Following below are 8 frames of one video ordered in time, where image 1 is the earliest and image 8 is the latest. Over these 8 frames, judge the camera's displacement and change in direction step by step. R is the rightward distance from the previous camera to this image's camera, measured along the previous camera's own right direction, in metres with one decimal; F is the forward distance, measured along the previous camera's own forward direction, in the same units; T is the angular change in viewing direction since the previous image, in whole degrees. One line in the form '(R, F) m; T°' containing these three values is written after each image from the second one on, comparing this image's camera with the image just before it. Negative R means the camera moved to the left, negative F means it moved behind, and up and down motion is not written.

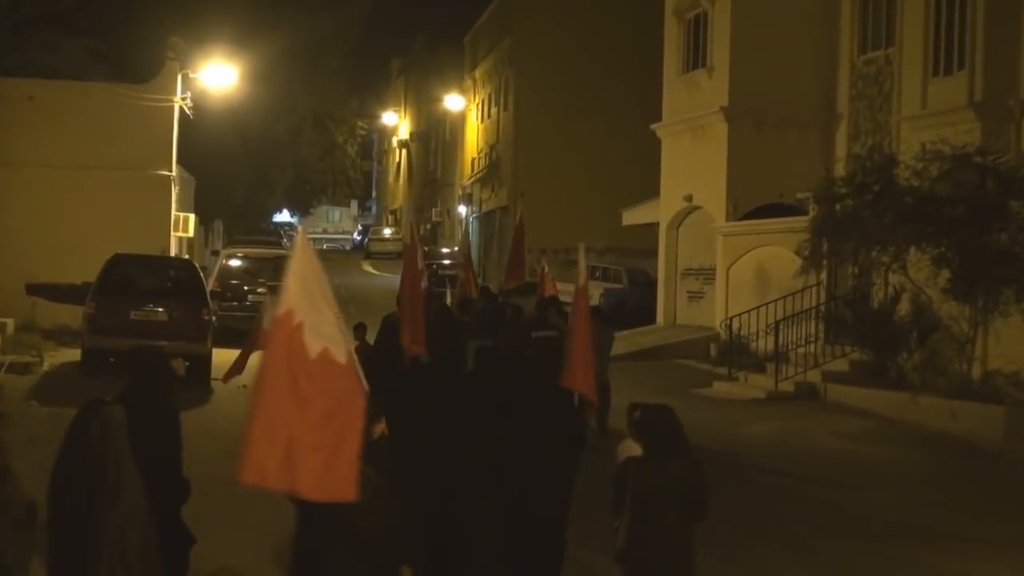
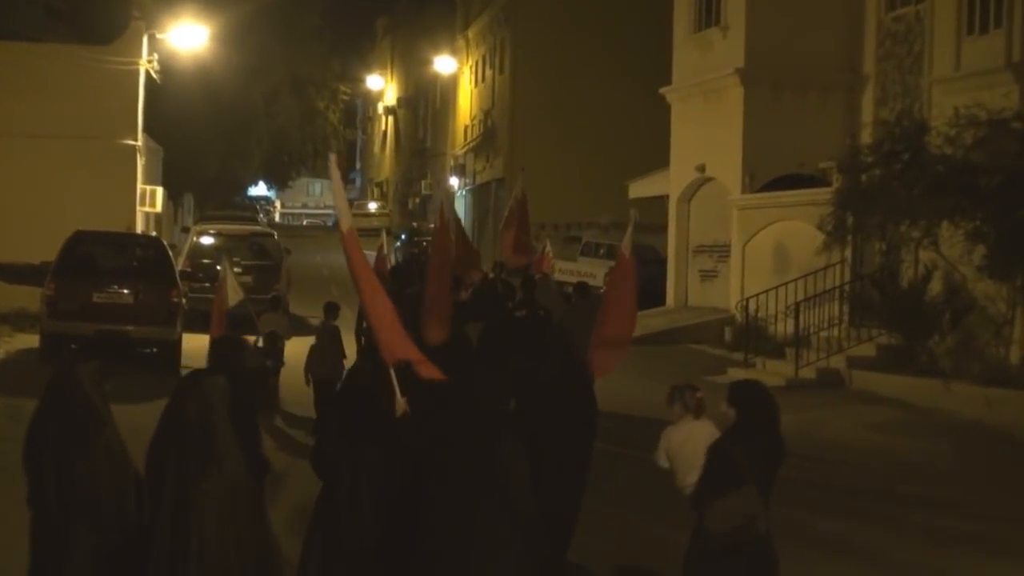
(+0.2, +2.1) m; 0°
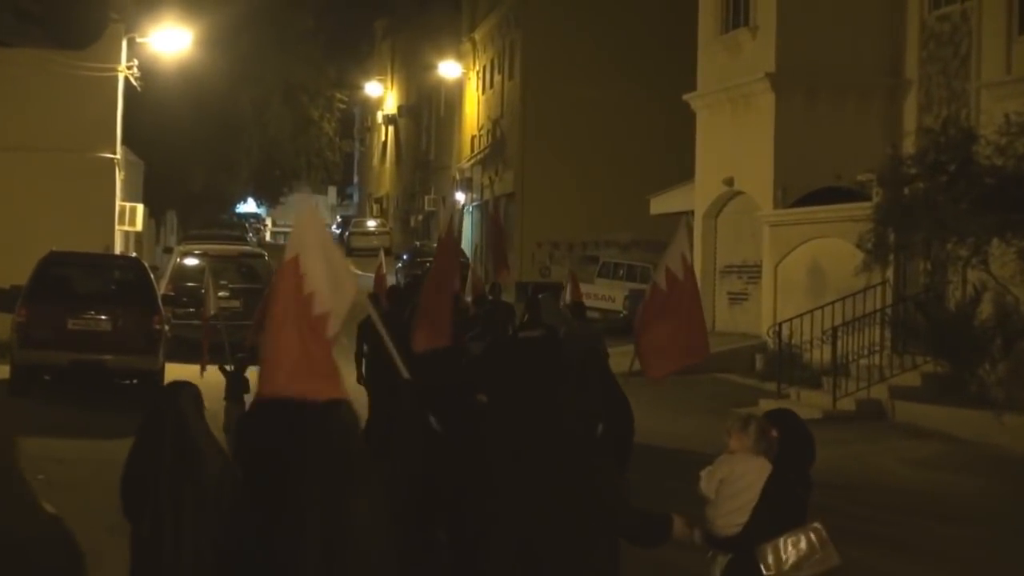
(+0.2, +1.9) m; -1°
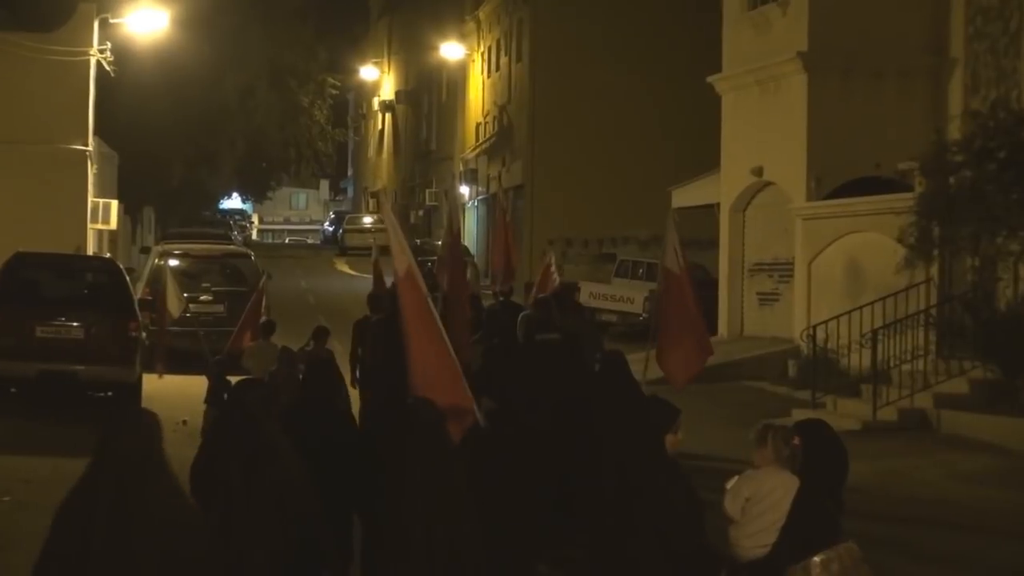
(0.0, +1.8) m; 0°
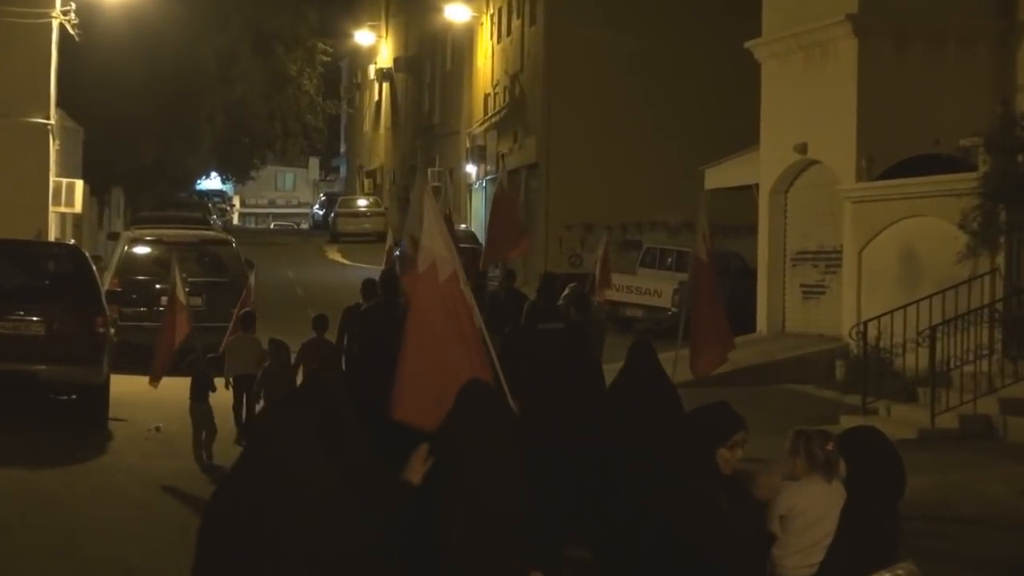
(+0.2, +2.1) m; -1°
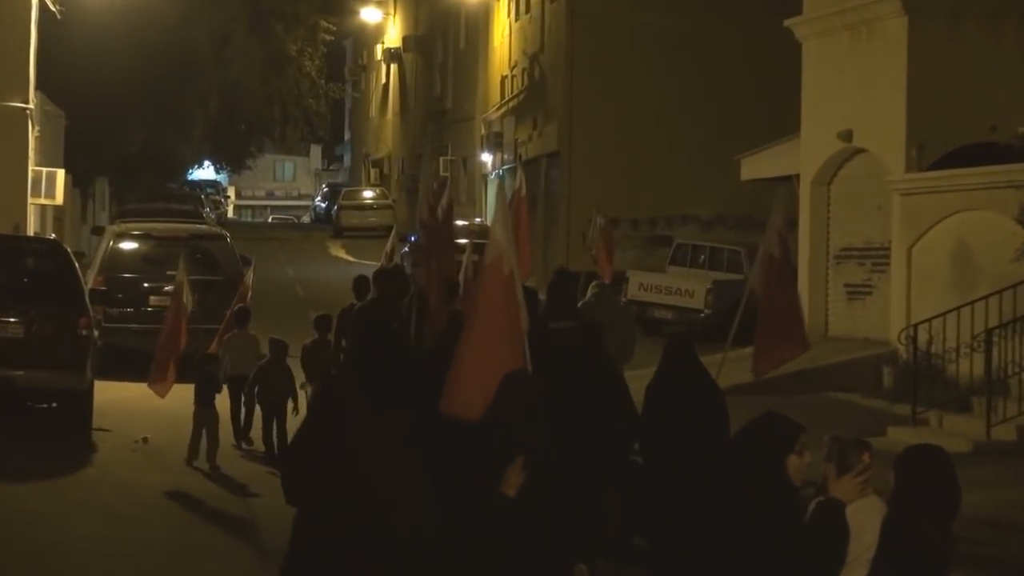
(0.0, +1.4) m; 0°
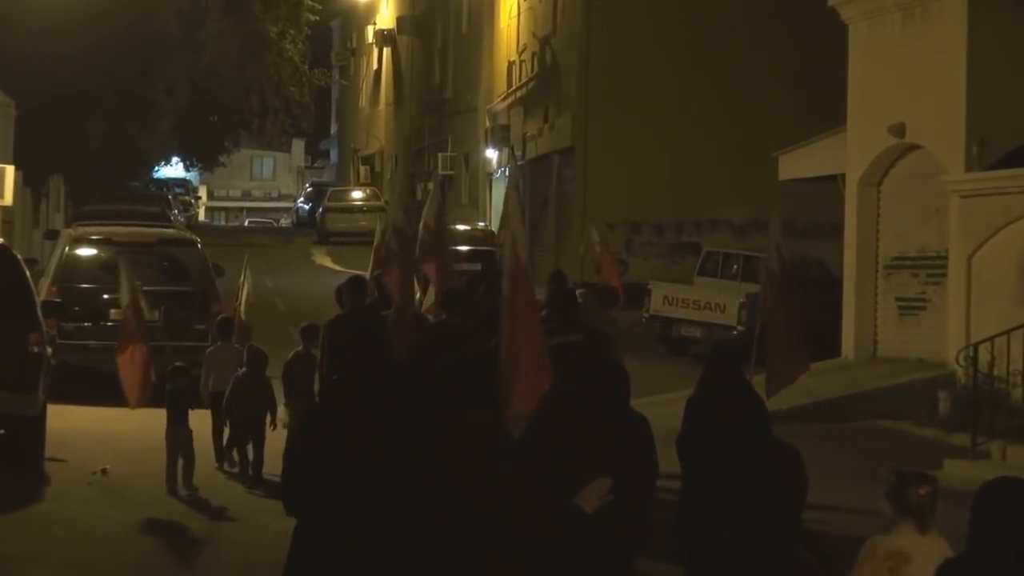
(0.0, +1.8) m; 0°
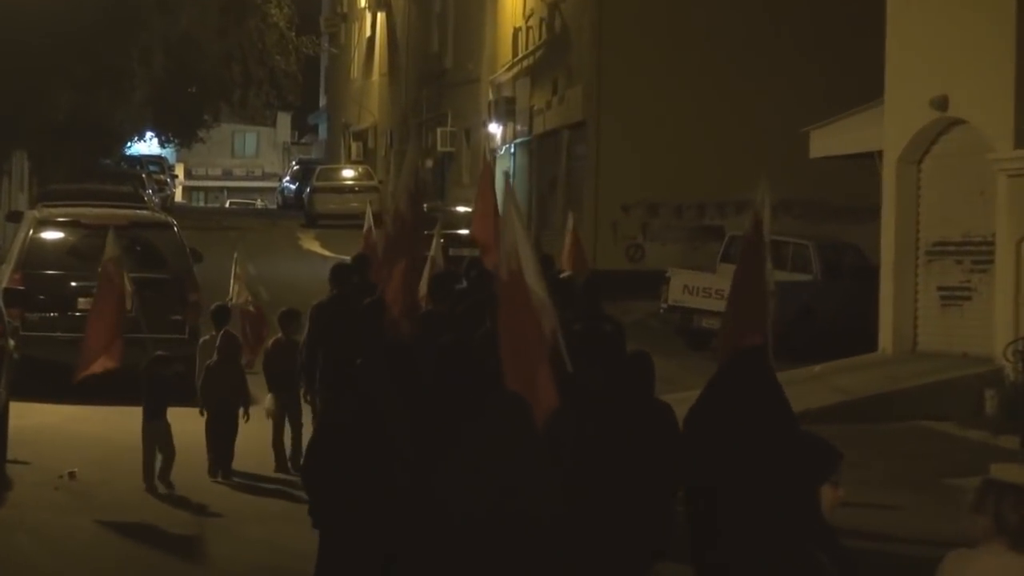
(+0.1, +1.2) m; 0°
